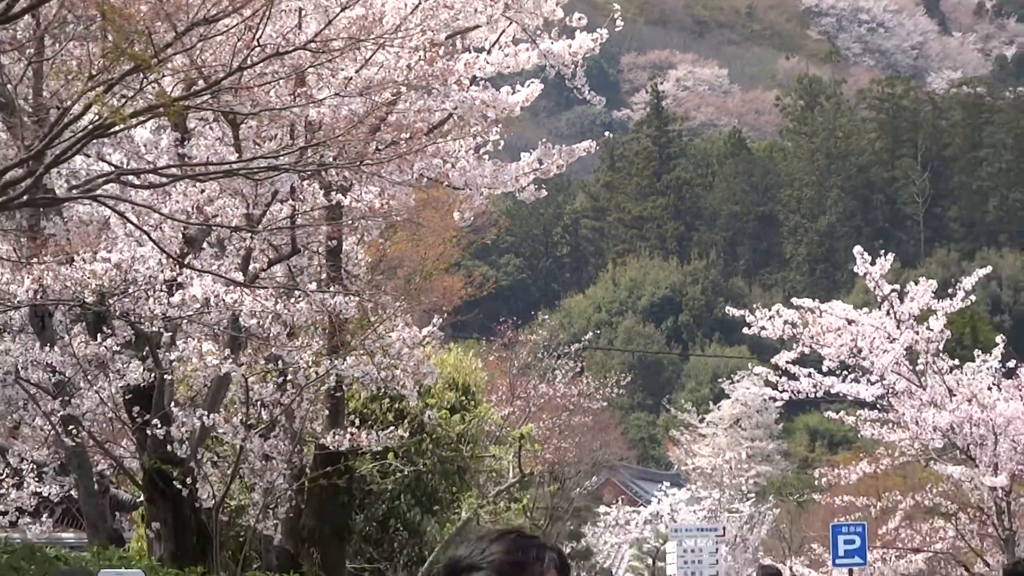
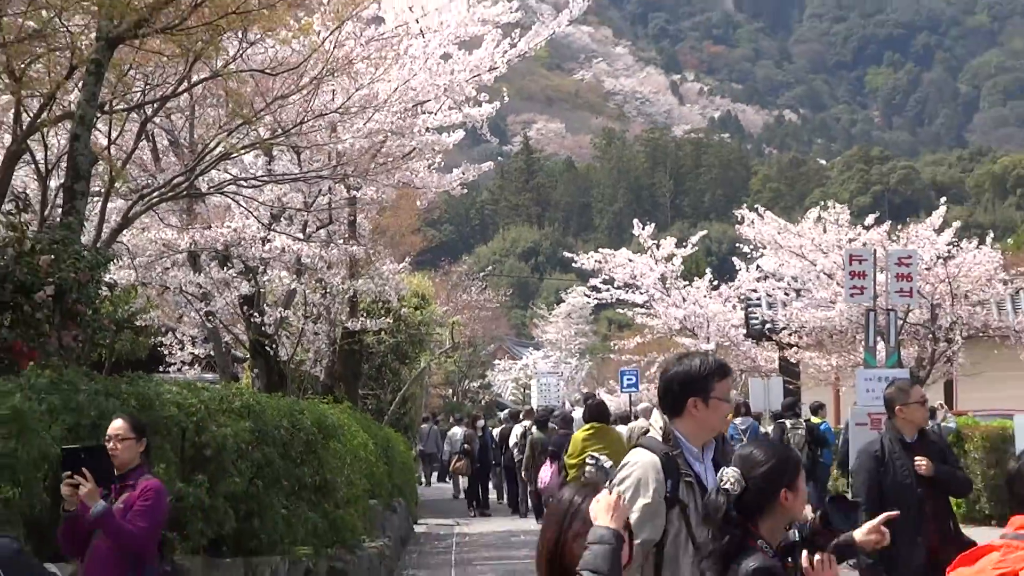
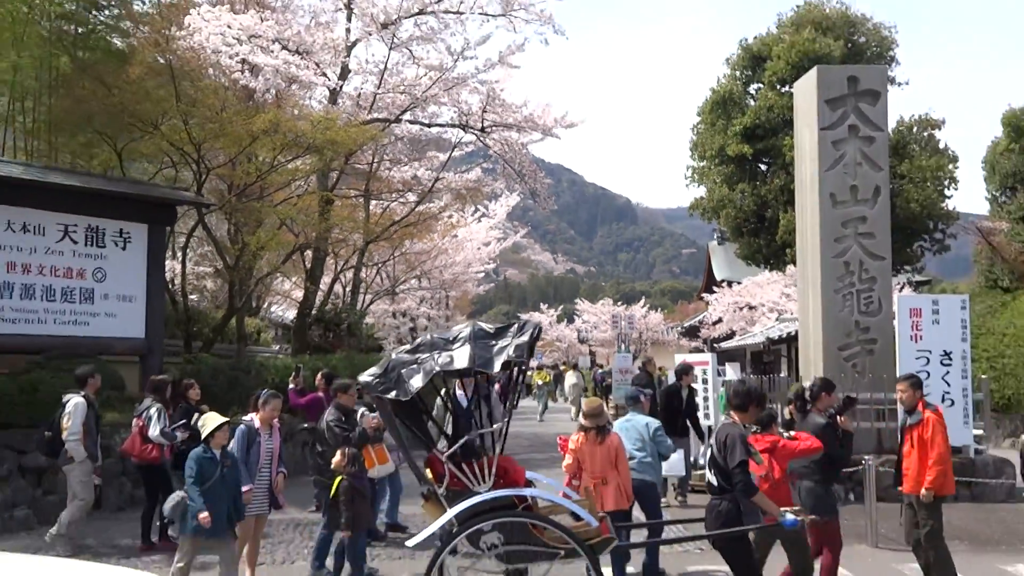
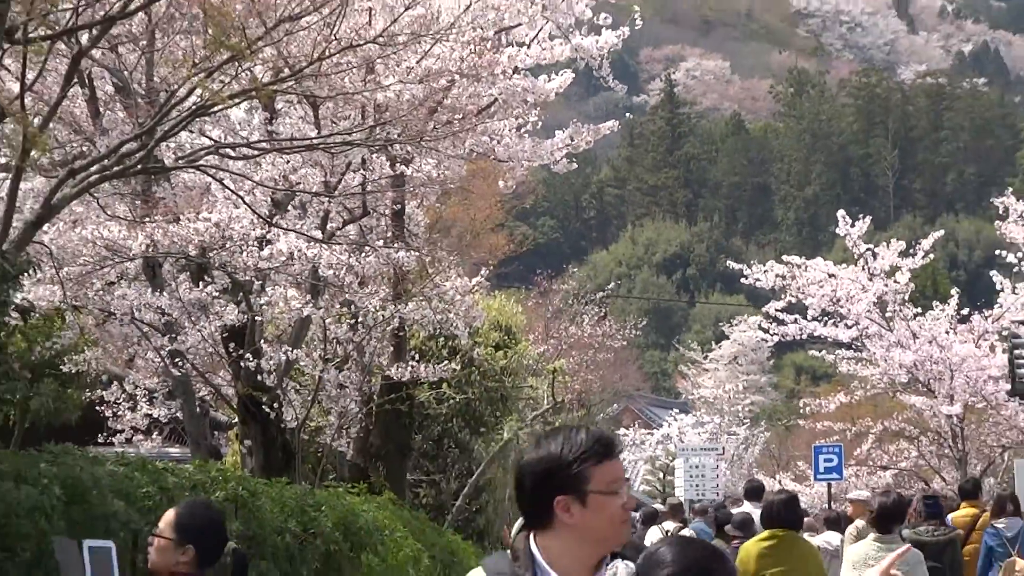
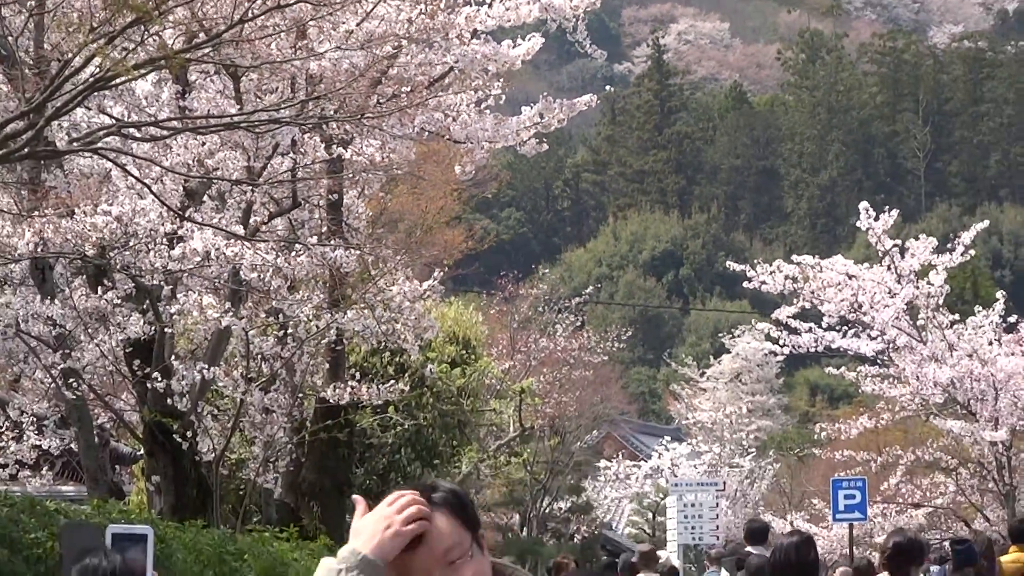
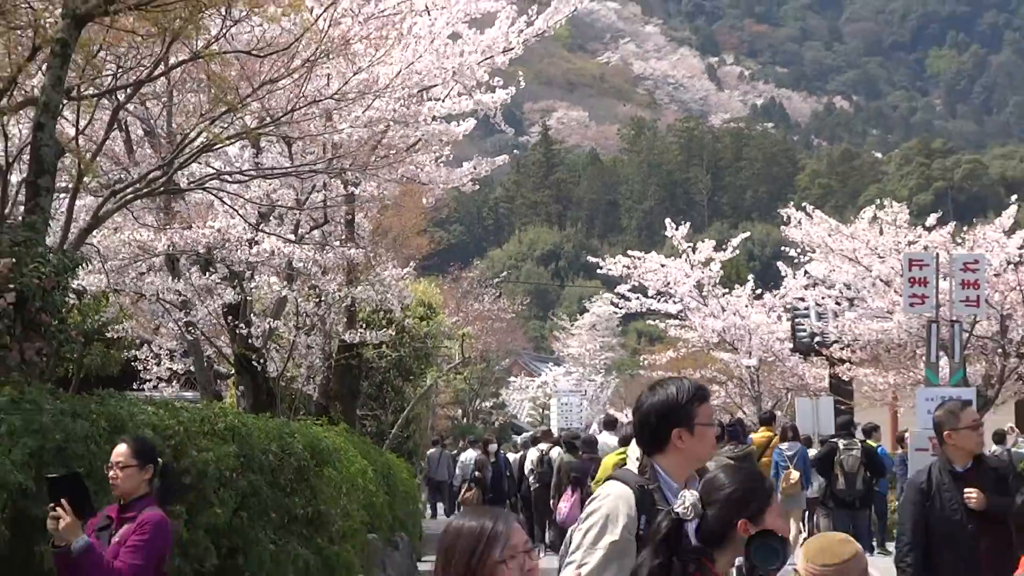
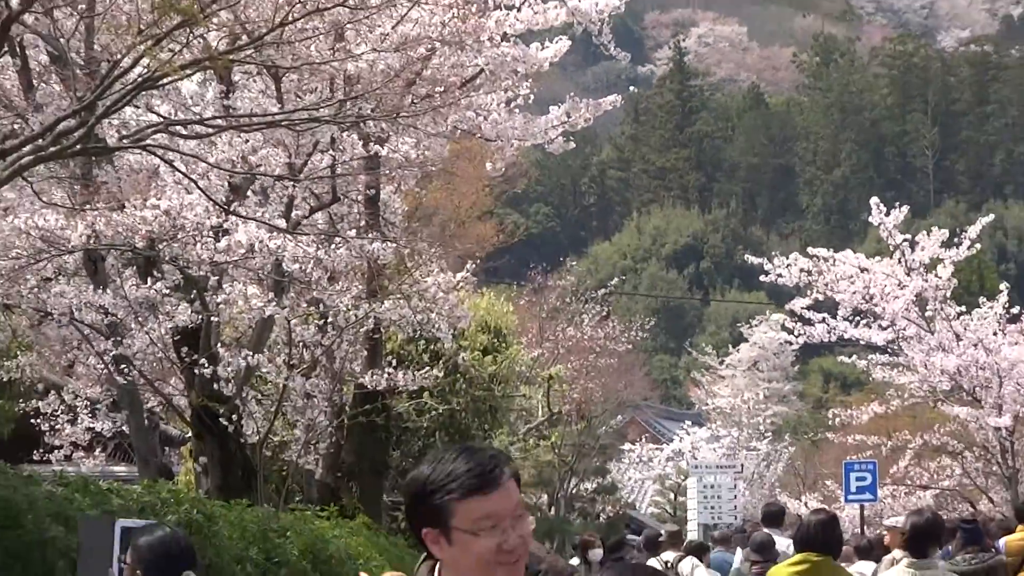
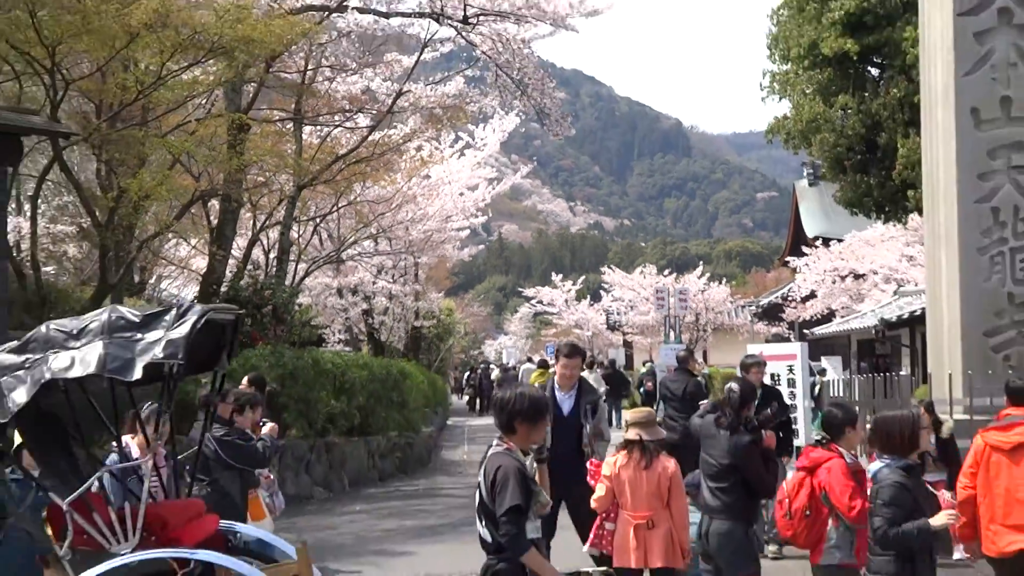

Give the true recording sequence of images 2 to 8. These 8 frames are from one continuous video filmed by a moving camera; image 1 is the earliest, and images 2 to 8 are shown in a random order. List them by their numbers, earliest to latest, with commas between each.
5, 7, 4, 6, 2, 8, 3
